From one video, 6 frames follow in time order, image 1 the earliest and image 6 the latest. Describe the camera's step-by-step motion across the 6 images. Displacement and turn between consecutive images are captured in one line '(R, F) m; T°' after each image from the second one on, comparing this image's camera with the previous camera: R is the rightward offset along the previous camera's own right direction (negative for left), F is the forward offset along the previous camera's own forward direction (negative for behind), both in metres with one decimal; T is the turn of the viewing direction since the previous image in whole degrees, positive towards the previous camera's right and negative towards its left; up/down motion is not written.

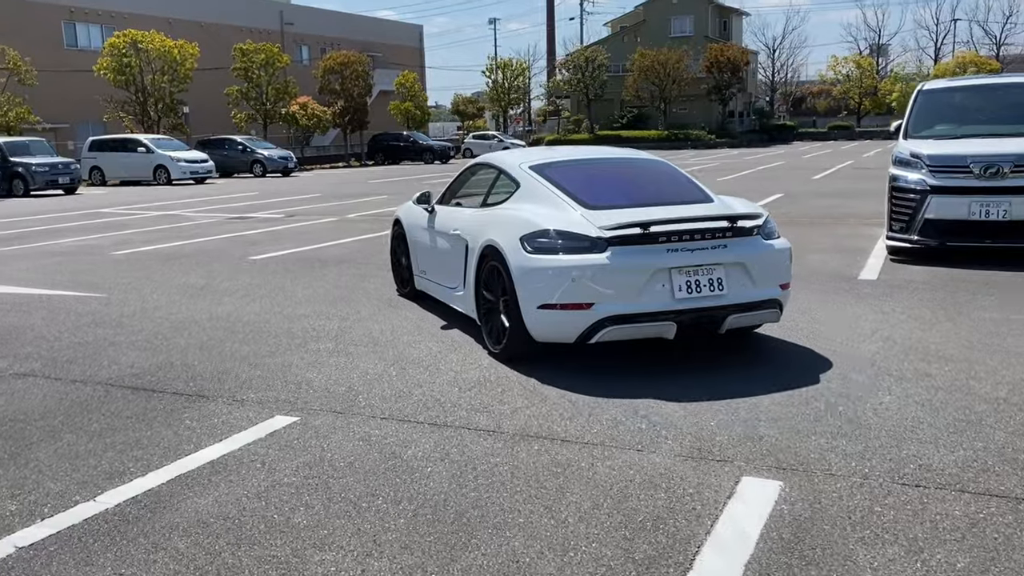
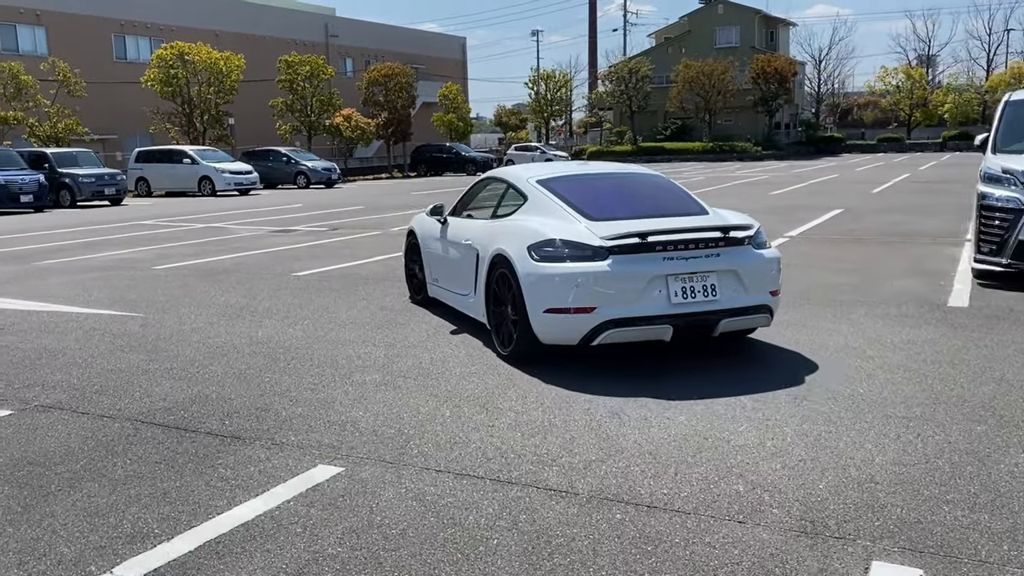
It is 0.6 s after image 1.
(-0.2, +0.5) m; -3°
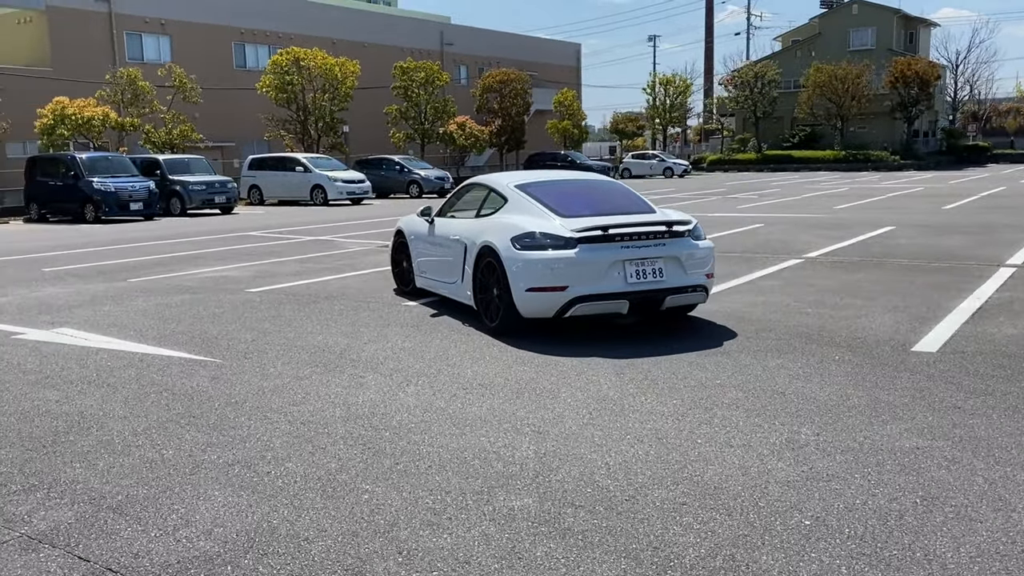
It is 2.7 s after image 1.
(-0.5, +2.0) m; -7°
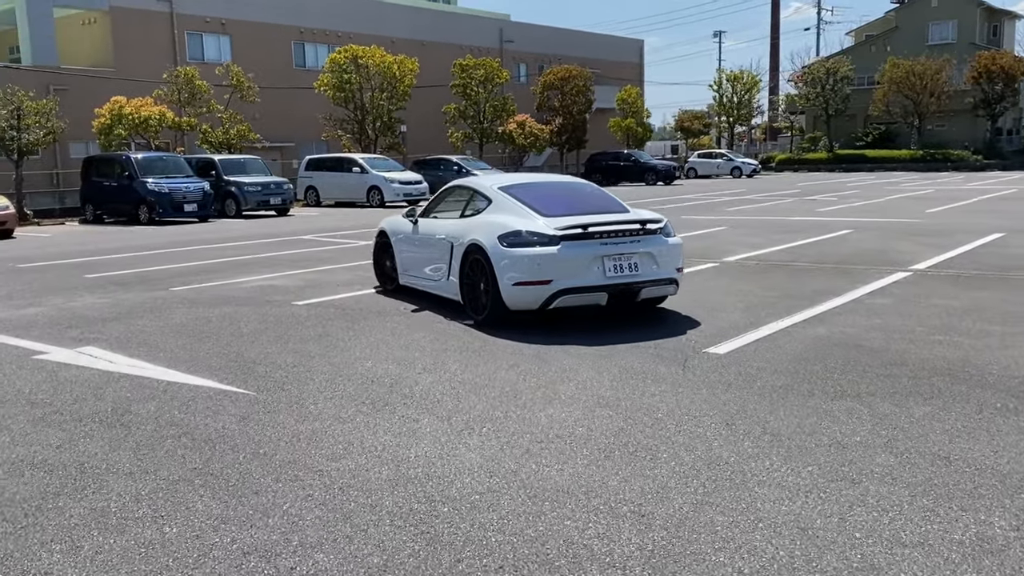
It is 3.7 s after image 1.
(-0.2, +1.0) m; -4°
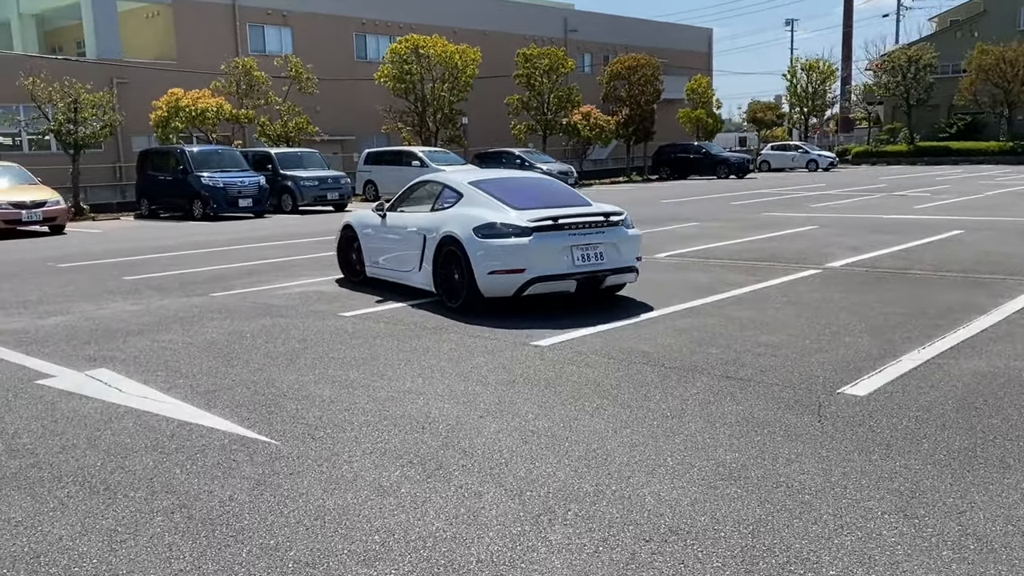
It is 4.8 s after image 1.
(-0.1, +1.2) m; -4°
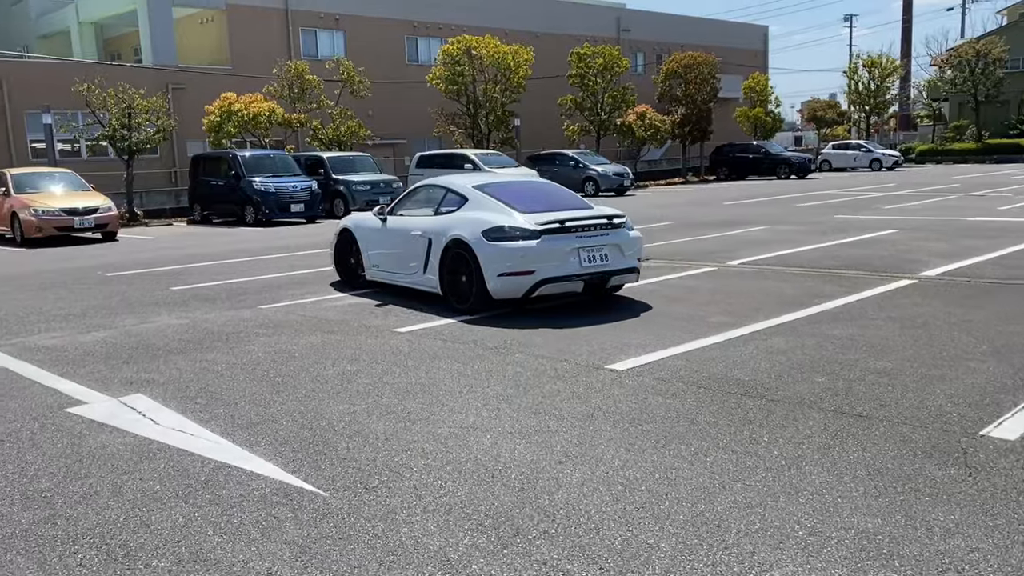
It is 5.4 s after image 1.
(-0.2, +0.7) m; -3°
